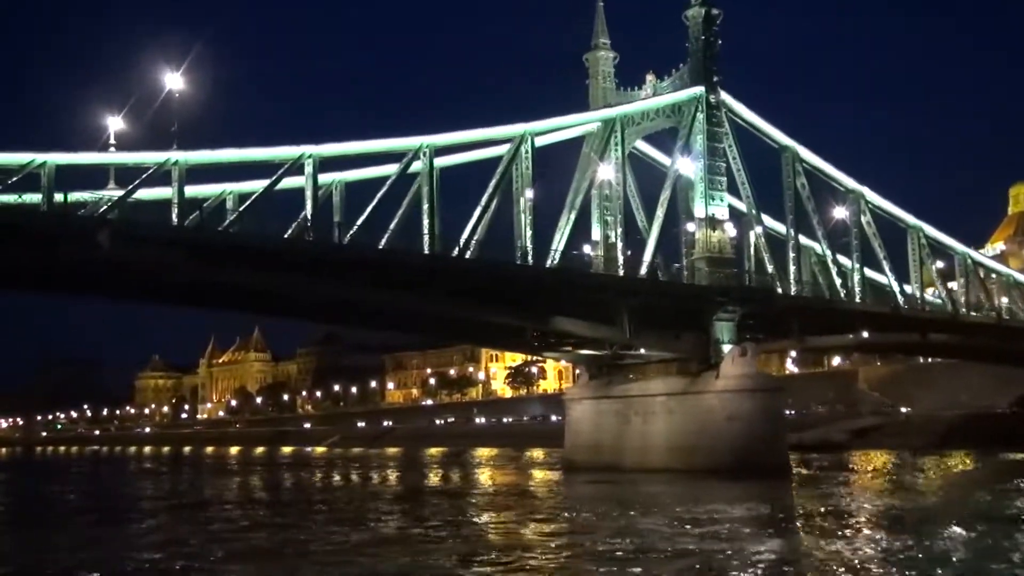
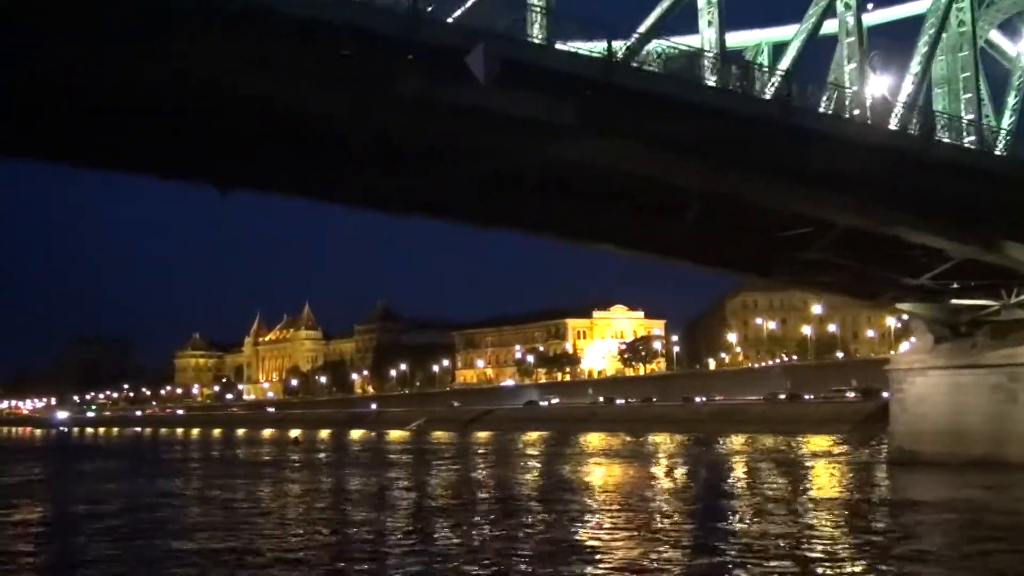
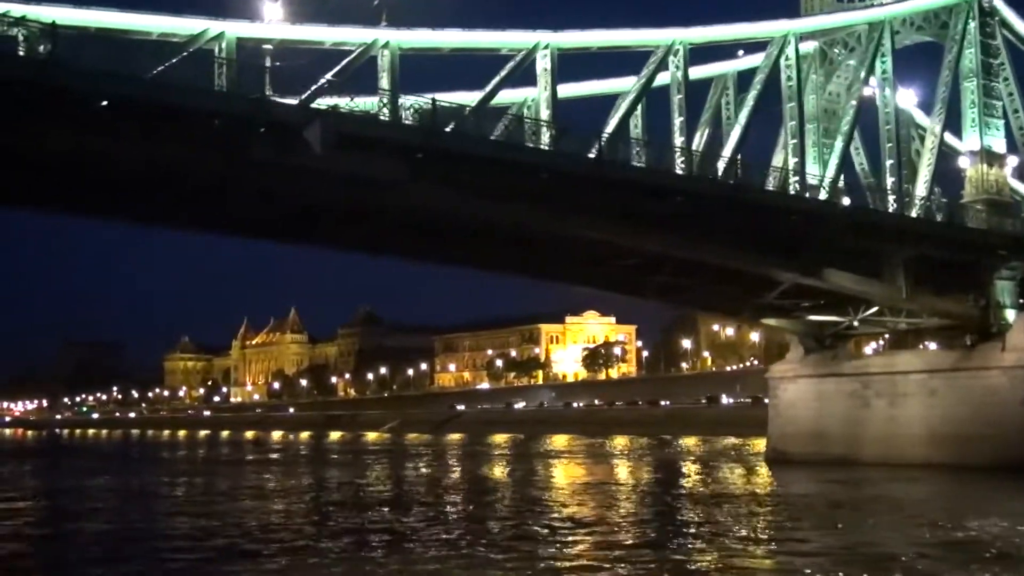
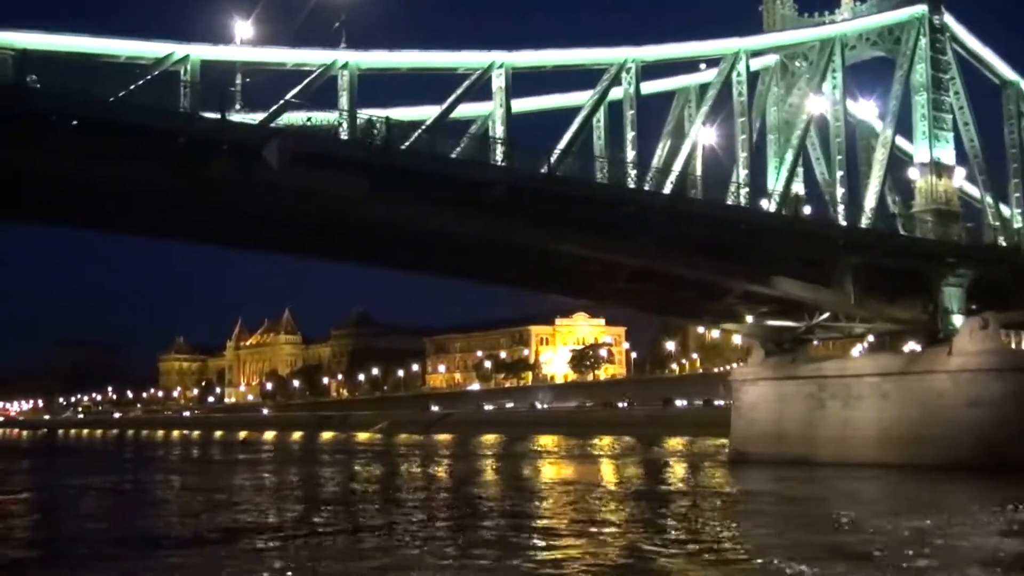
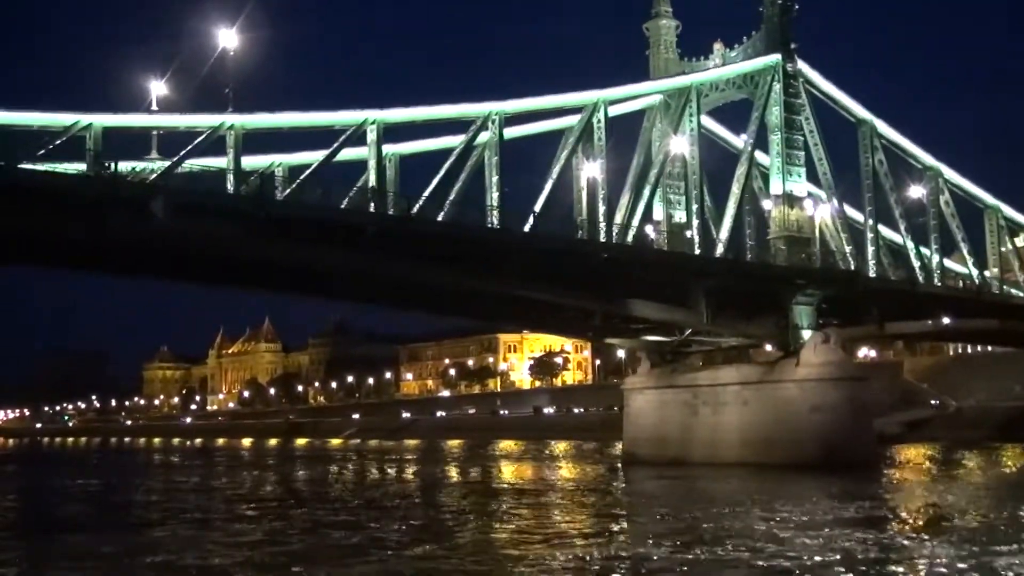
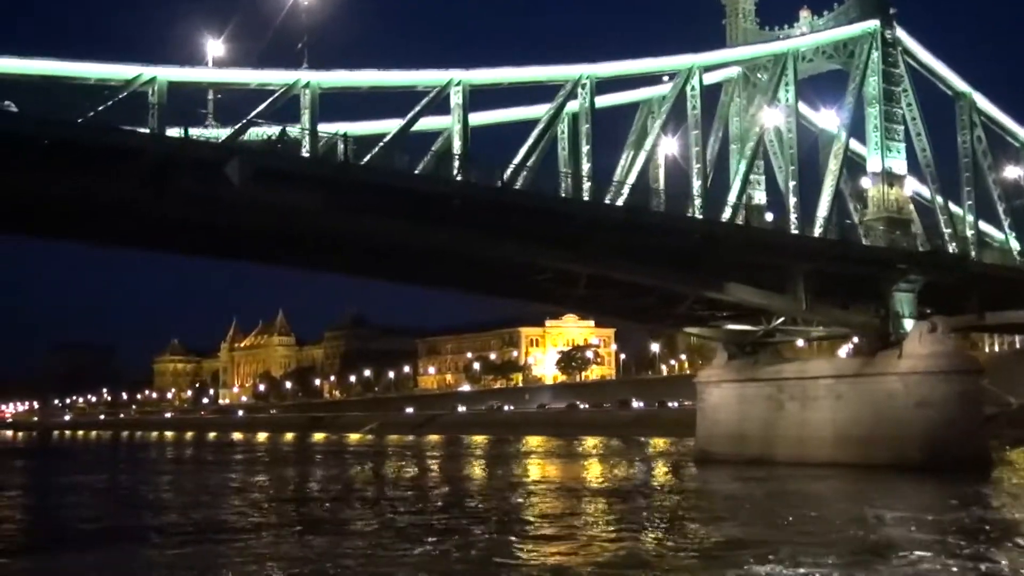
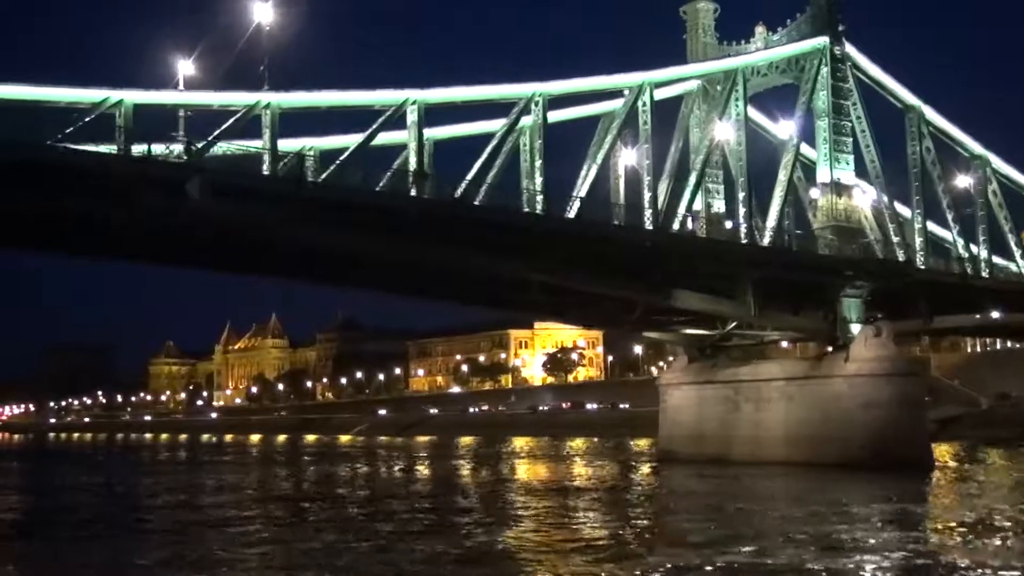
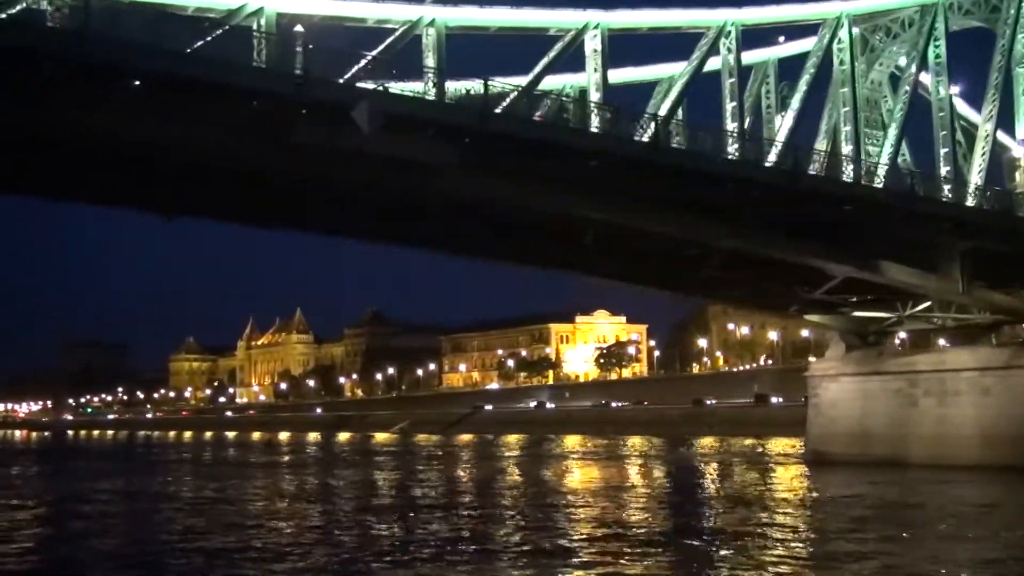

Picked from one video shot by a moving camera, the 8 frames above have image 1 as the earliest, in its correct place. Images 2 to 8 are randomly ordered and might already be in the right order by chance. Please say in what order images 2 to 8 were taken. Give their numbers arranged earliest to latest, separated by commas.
5, 7, 6, 4, 3, 8, 2
